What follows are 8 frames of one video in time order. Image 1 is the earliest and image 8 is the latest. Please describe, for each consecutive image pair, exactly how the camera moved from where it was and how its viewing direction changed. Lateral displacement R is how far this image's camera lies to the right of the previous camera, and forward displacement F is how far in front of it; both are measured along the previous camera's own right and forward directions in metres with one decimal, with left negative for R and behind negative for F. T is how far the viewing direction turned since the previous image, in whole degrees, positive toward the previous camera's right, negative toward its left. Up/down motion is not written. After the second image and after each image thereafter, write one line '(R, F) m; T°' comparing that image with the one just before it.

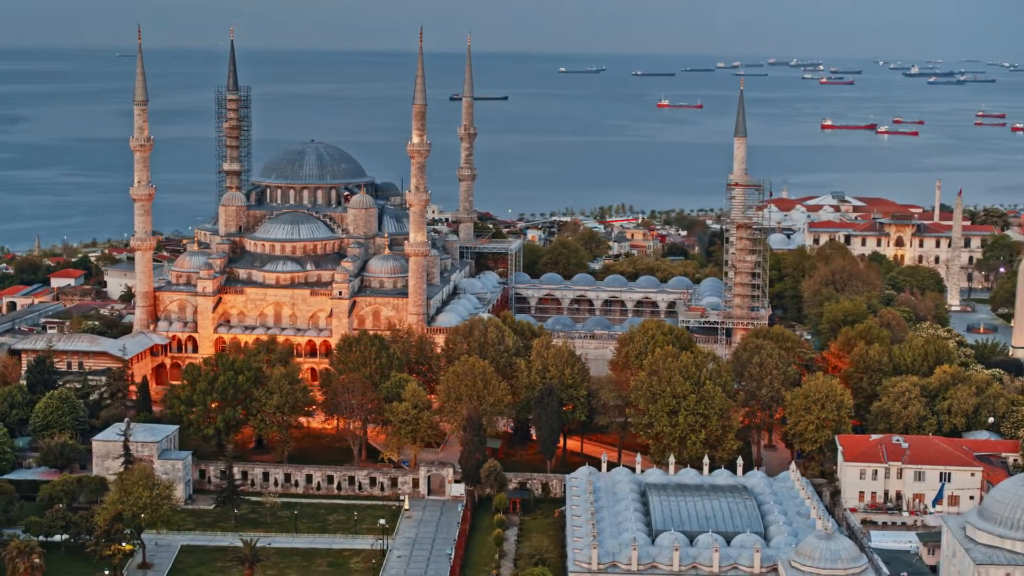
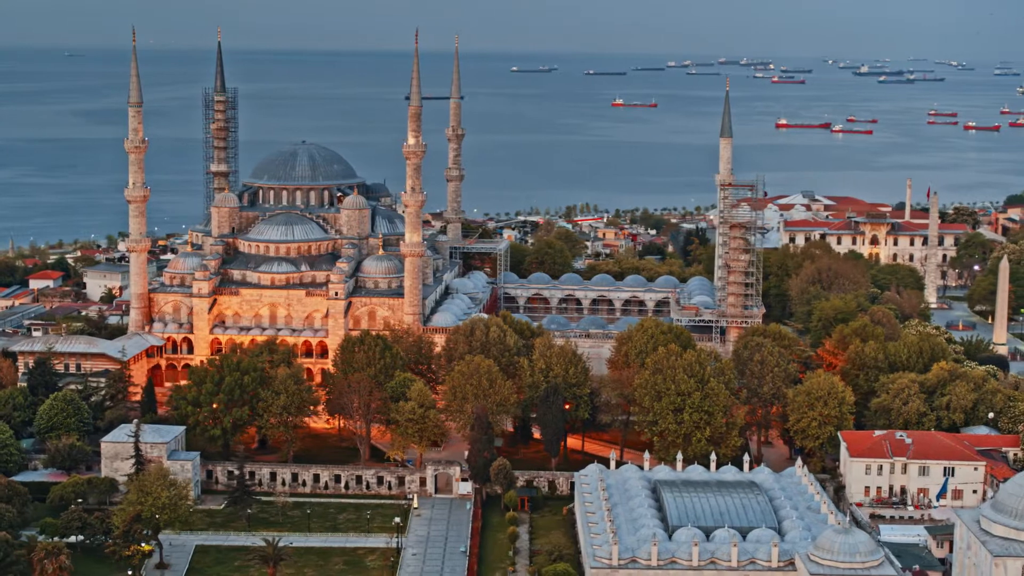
(-1.0, -0.3) m; +2°
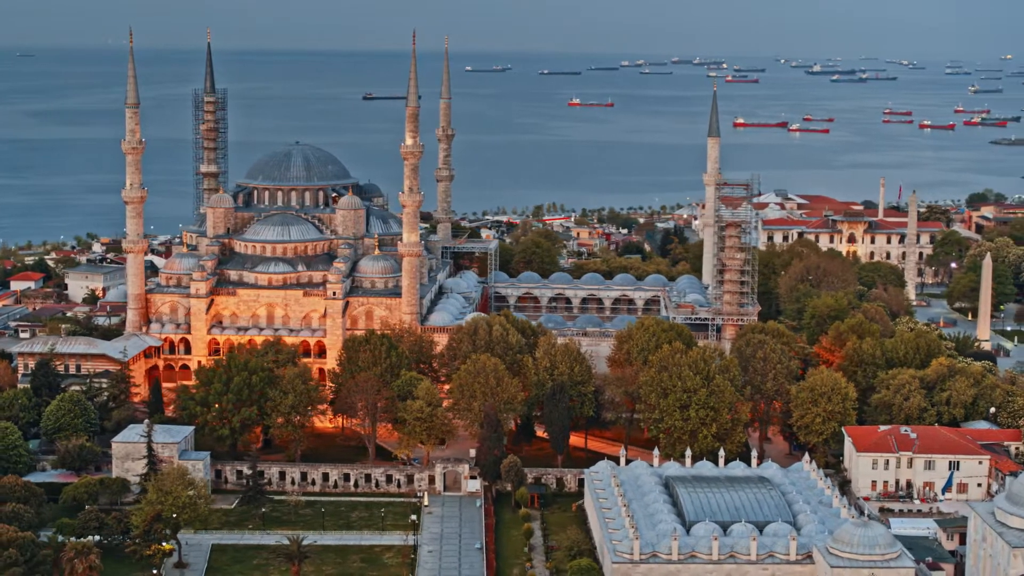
(-1.0, -0.3) m; +1°
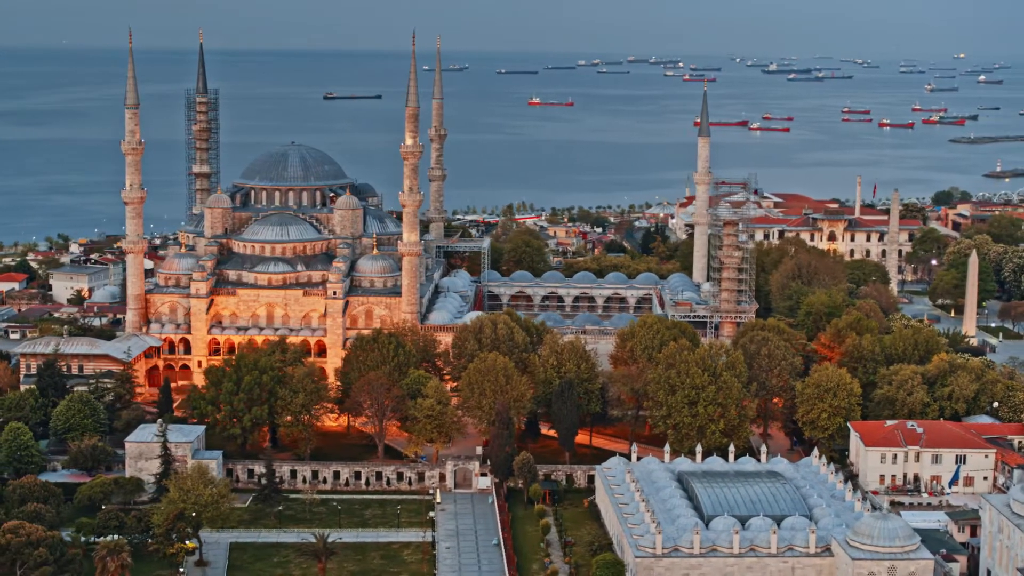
(-1.0, -0.3) m; +1°
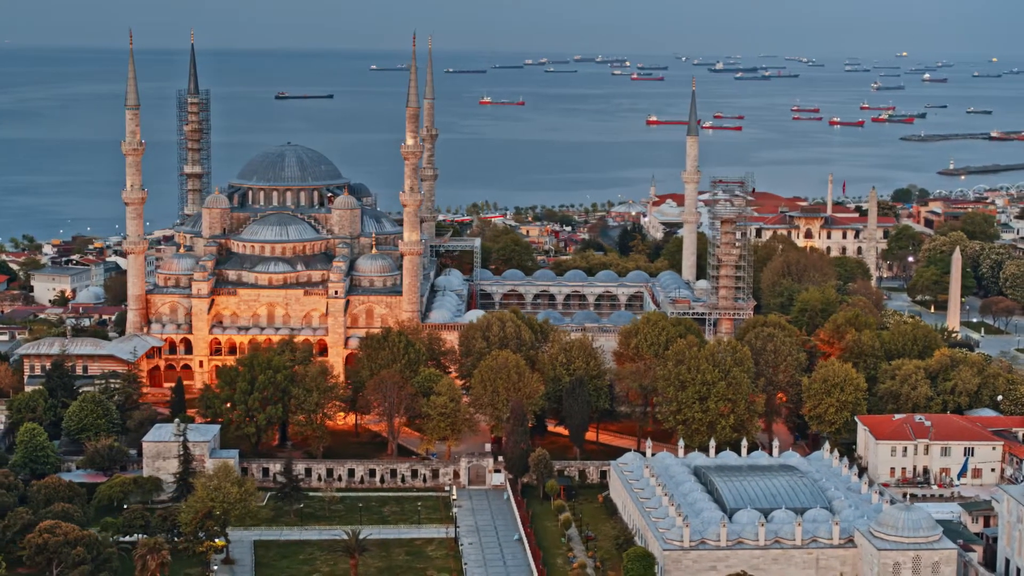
(-1.3, -0.3) m; +2°
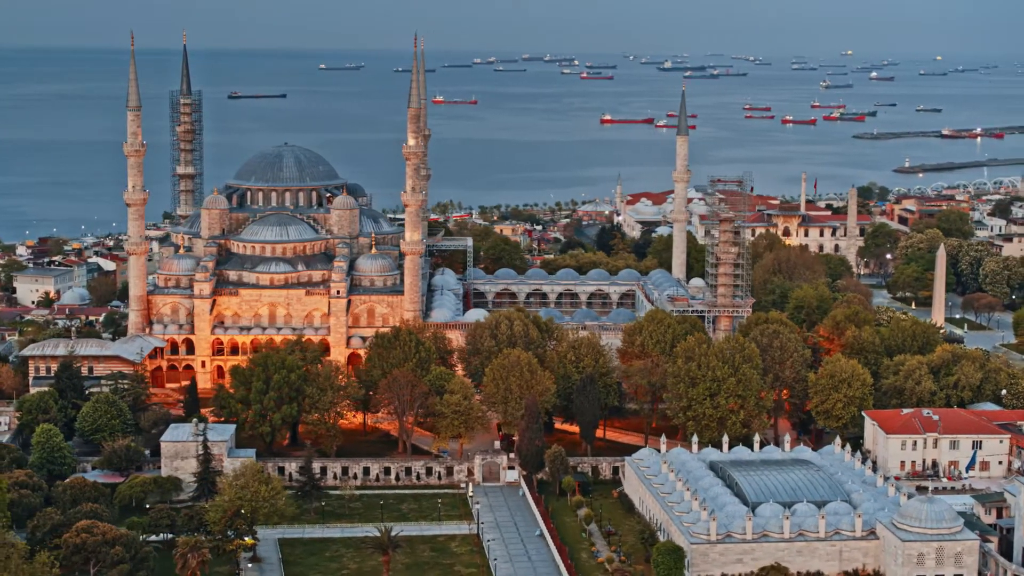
(-1.3, -0.3) m; +2°
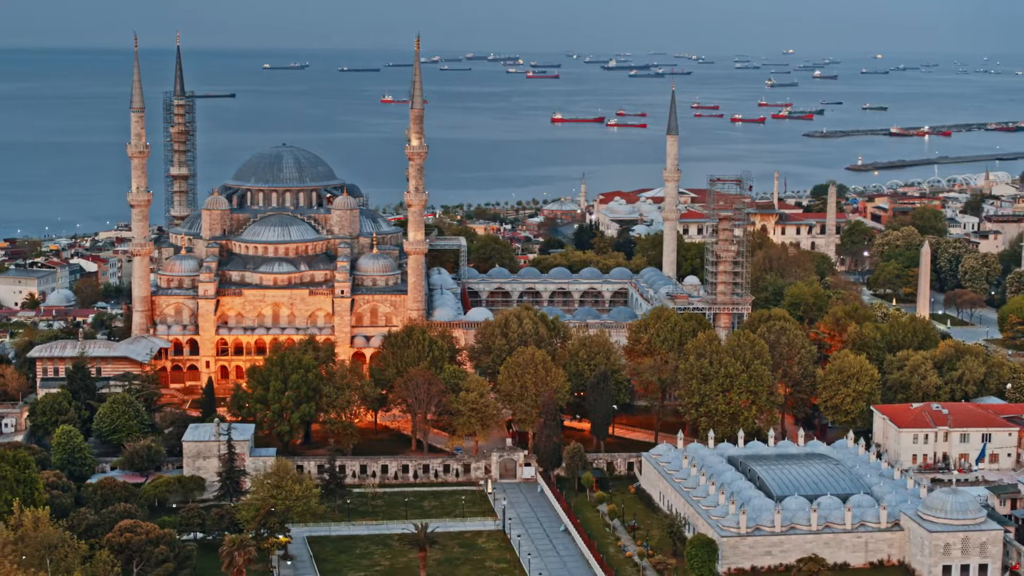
(-1.4, -0.4) m; +2°
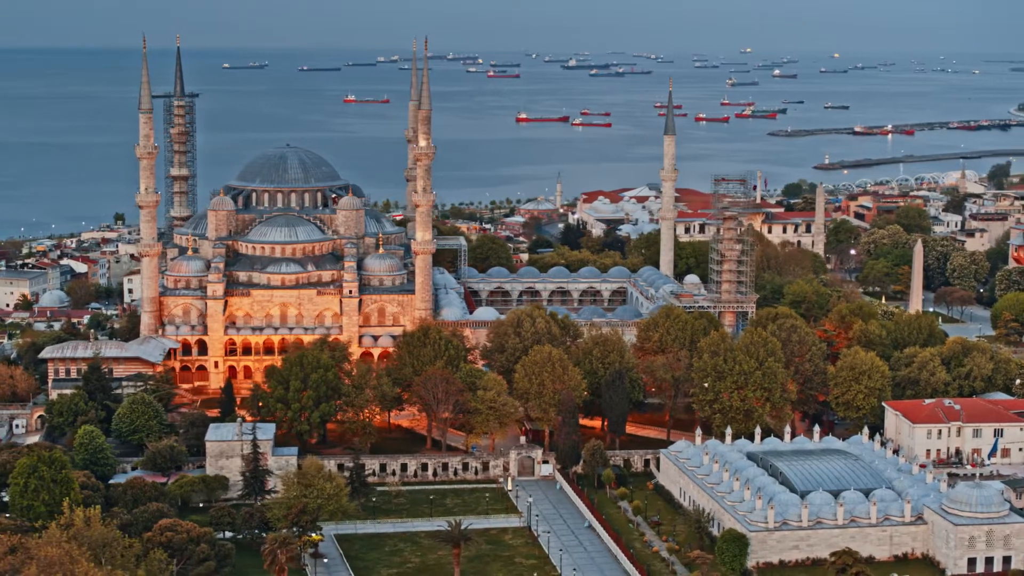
(-1.2, -0.3) m; +1°
